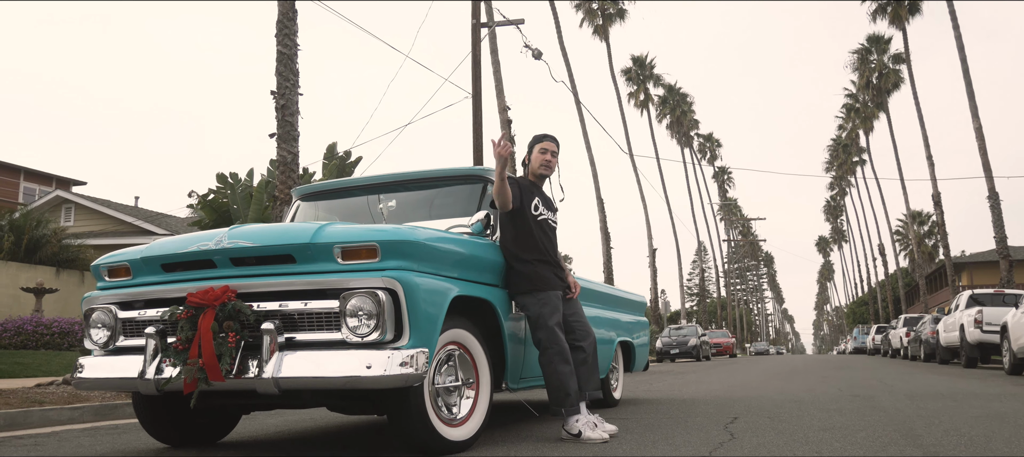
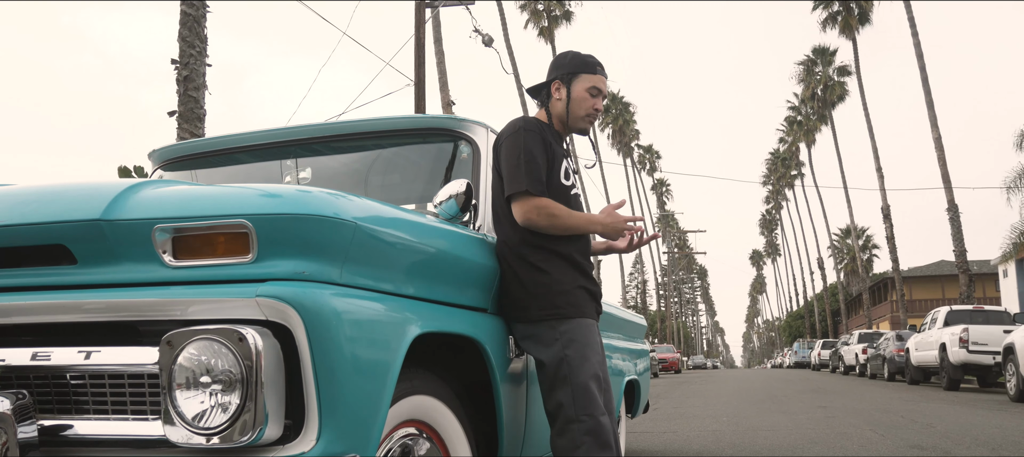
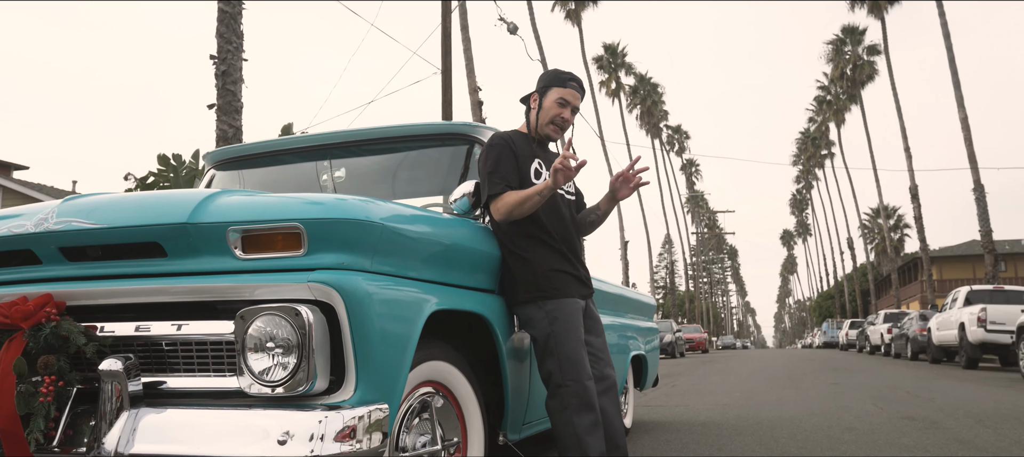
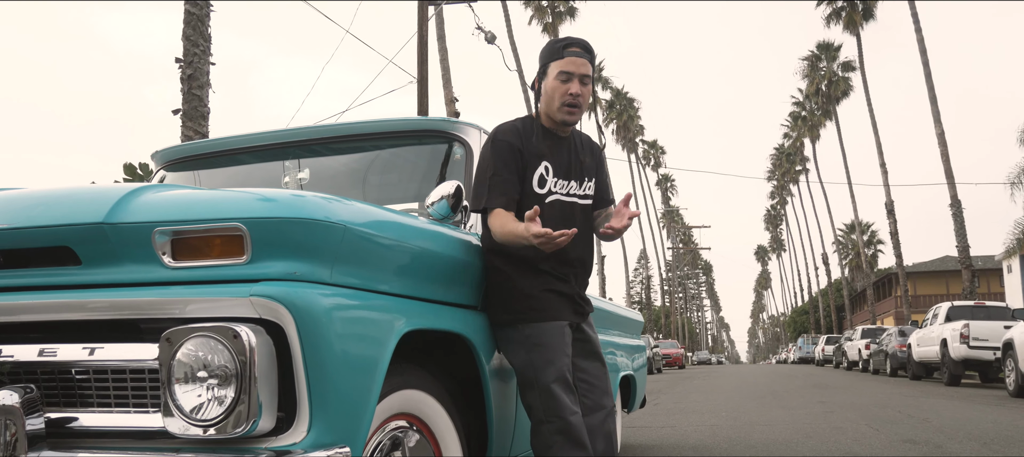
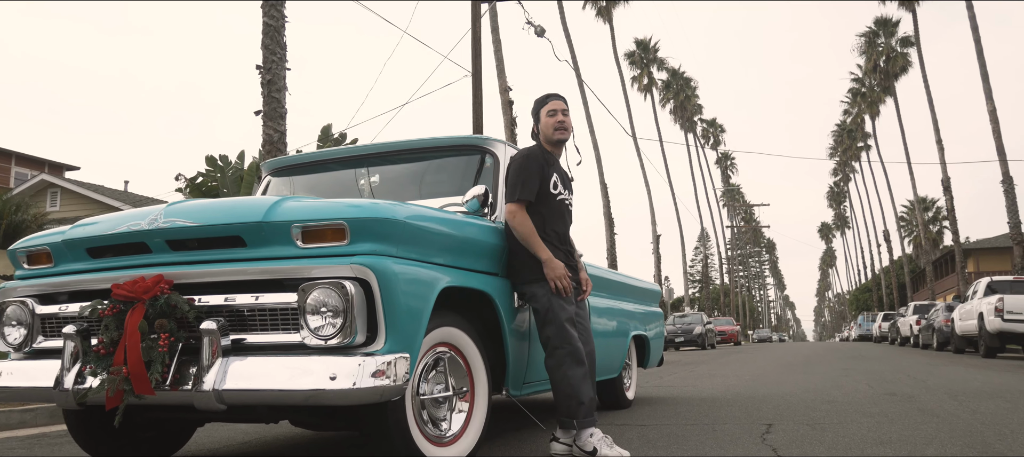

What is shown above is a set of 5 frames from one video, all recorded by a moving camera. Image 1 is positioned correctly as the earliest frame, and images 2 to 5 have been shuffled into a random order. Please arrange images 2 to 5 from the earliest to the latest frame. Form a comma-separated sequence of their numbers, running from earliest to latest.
5, 3, 4, 2
